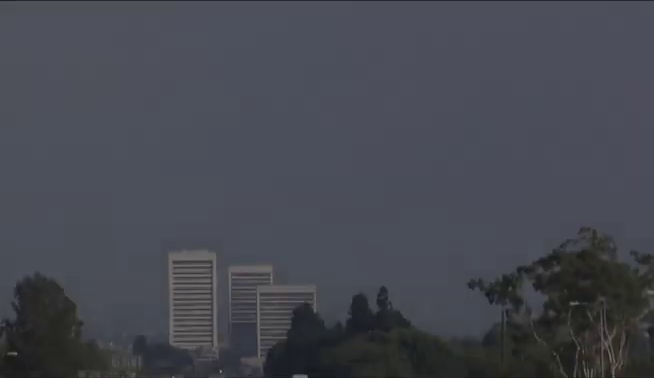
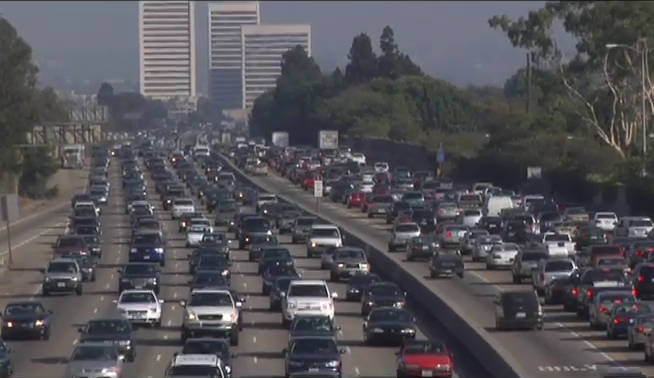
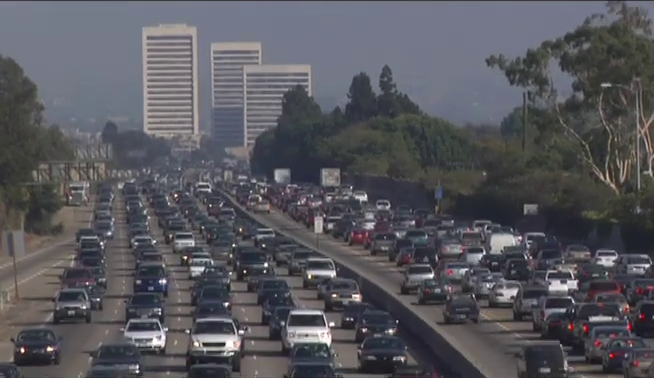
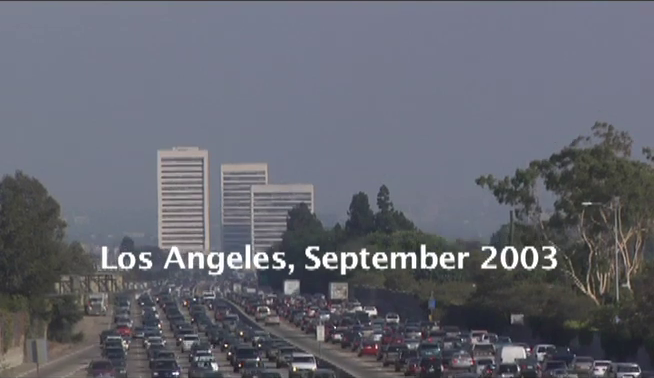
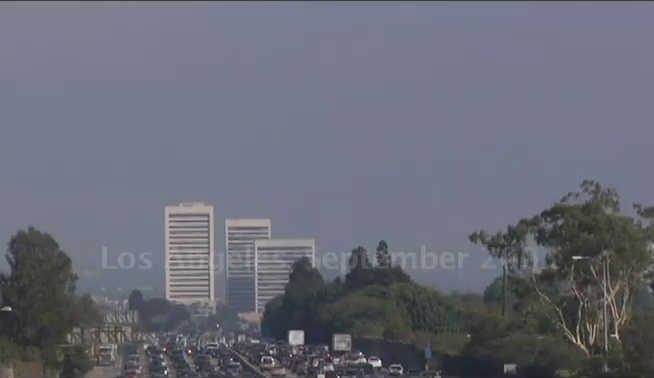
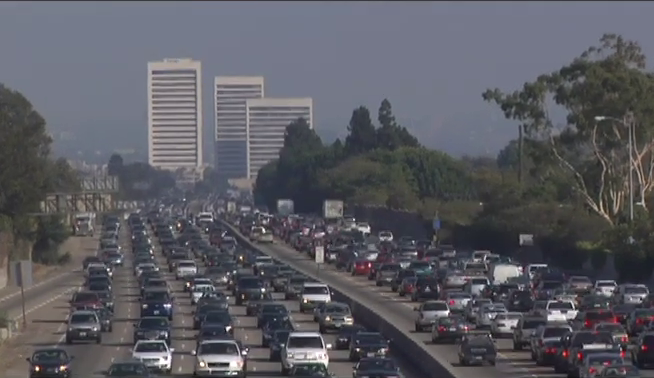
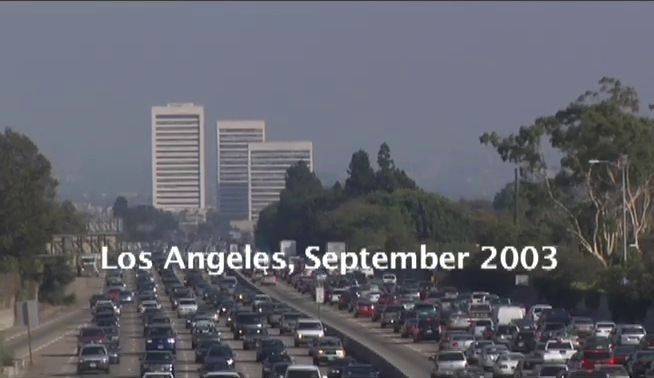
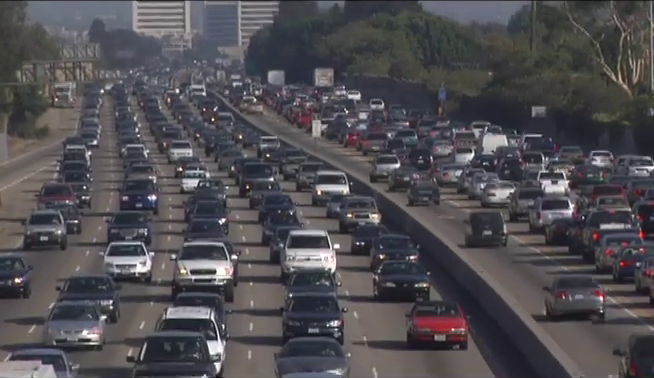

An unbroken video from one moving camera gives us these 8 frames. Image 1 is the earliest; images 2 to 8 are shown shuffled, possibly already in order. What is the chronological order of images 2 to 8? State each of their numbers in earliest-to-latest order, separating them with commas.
5, 4, 7, 6, 3, 2, 8
